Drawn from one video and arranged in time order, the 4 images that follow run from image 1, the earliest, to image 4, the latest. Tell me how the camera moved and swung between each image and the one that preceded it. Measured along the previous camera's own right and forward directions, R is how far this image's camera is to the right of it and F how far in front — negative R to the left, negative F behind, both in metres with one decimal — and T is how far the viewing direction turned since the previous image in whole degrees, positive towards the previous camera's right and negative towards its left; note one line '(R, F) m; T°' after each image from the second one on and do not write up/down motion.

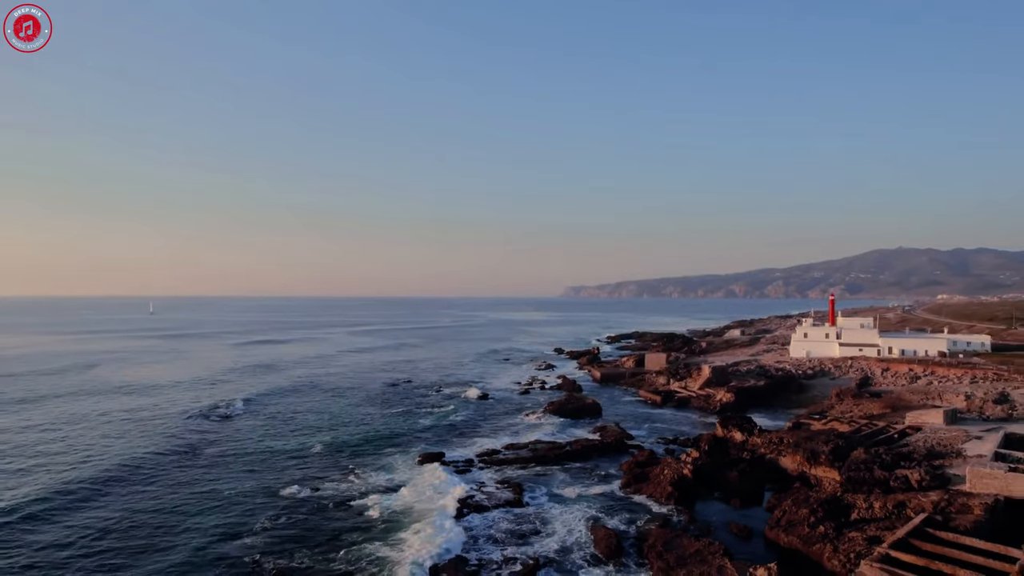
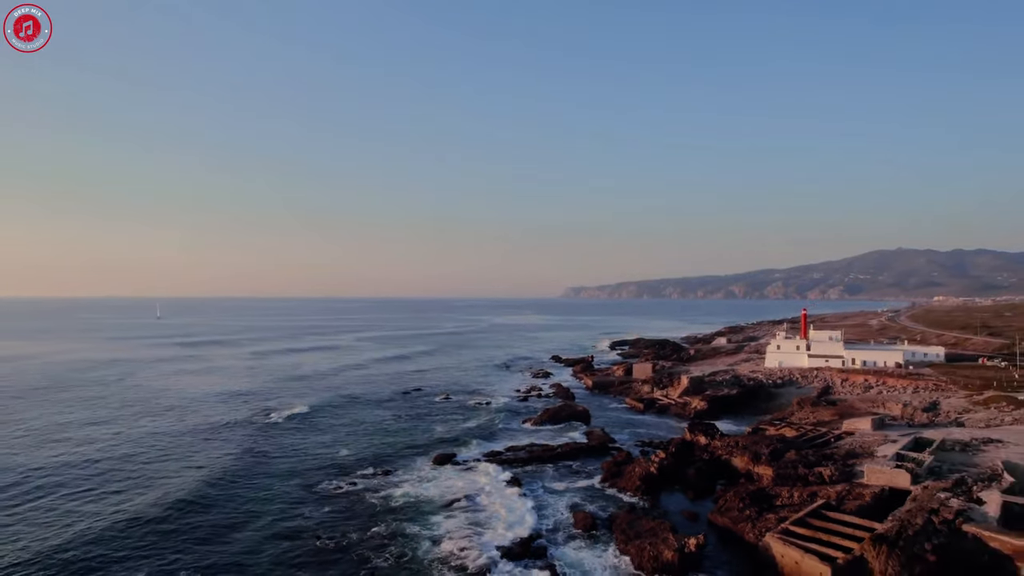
(0.0, -5.0) m; 0°
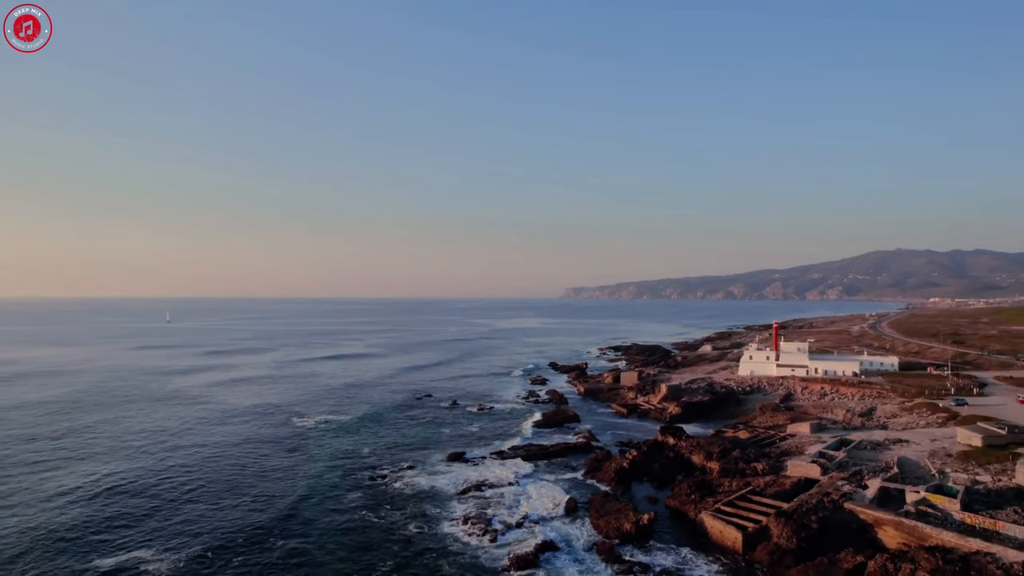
(0.0, -6.2) m; 0°
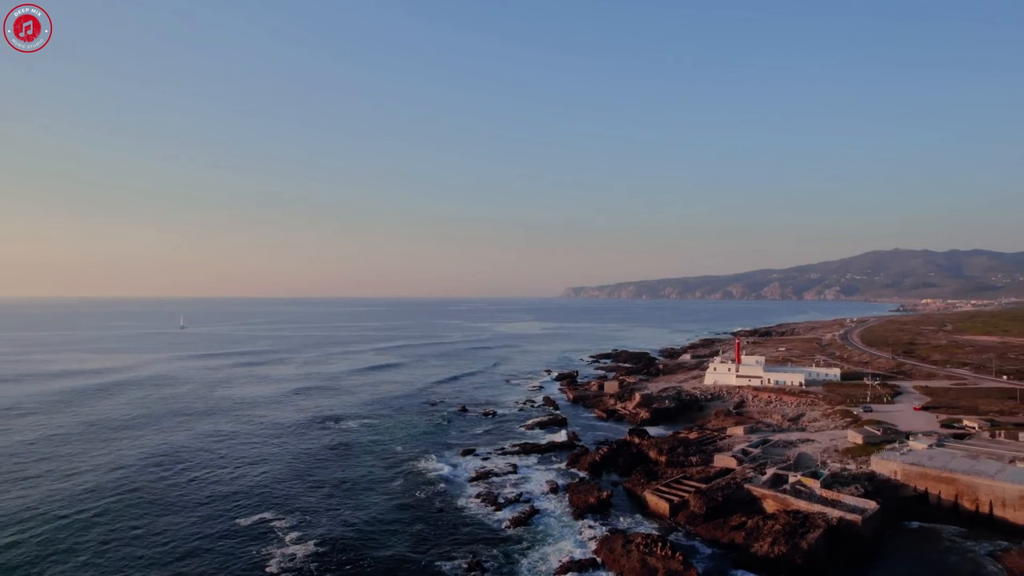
(+0.1, -10.1) m; 0°
